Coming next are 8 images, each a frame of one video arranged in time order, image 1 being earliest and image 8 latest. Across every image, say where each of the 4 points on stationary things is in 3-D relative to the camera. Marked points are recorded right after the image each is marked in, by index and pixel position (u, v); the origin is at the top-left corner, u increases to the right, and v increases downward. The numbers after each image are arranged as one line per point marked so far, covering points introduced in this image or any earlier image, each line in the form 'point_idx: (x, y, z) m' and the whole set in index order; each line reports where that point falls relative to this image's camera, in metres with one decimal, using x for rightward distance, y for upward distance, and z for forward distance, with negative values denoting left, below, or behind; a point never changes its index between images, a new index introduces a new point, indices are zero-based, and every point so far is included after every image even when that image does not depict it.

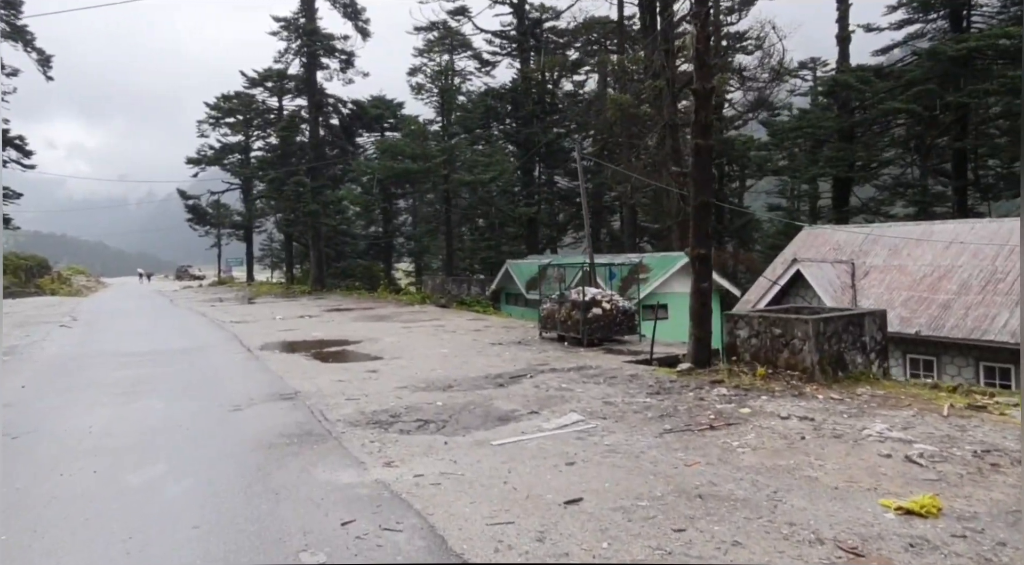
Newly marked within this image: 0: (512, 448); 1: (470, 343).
0: (0.0, -1.4, +6.1) m
1: (-0.8, -1.2, +14.4) m
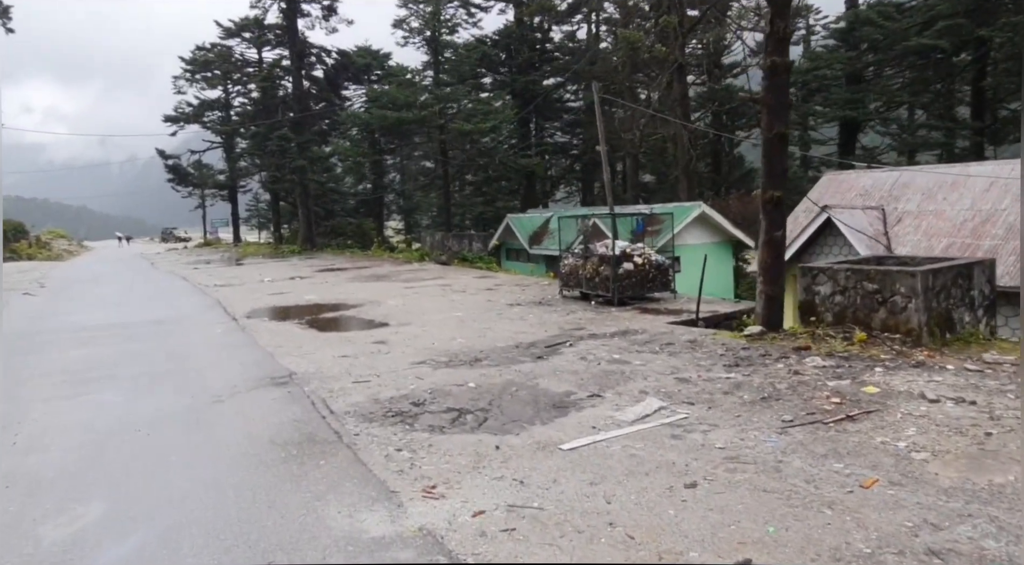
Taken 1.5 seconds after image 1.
0: (+0.5, -1.1, +4.6) m
1: (-0.5, -0.4, +12.8) m
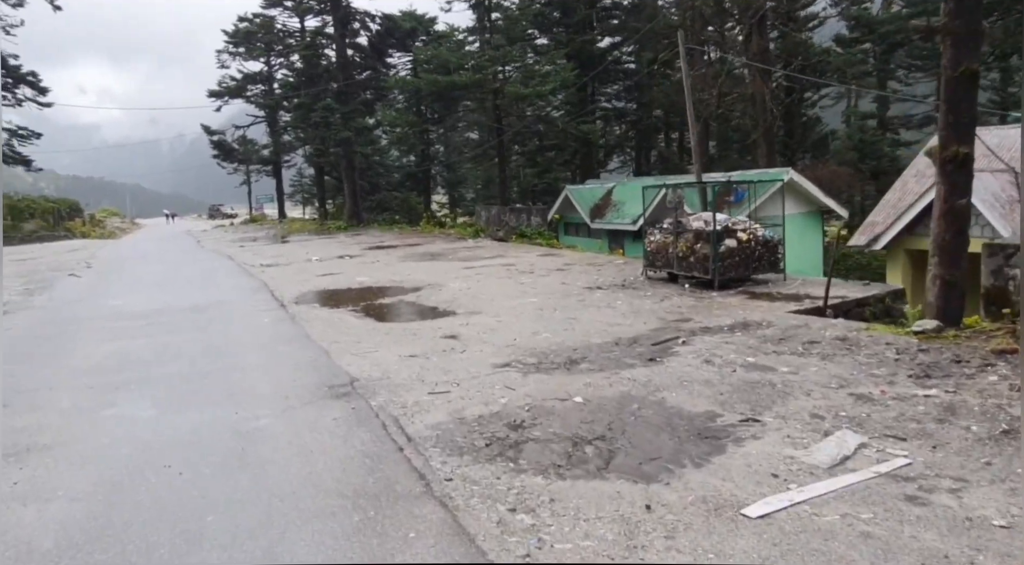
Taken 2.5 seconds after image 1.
0: (+1.3, -1.1, +3.1) m
1: (+0.8, -0.1, +11.3) m
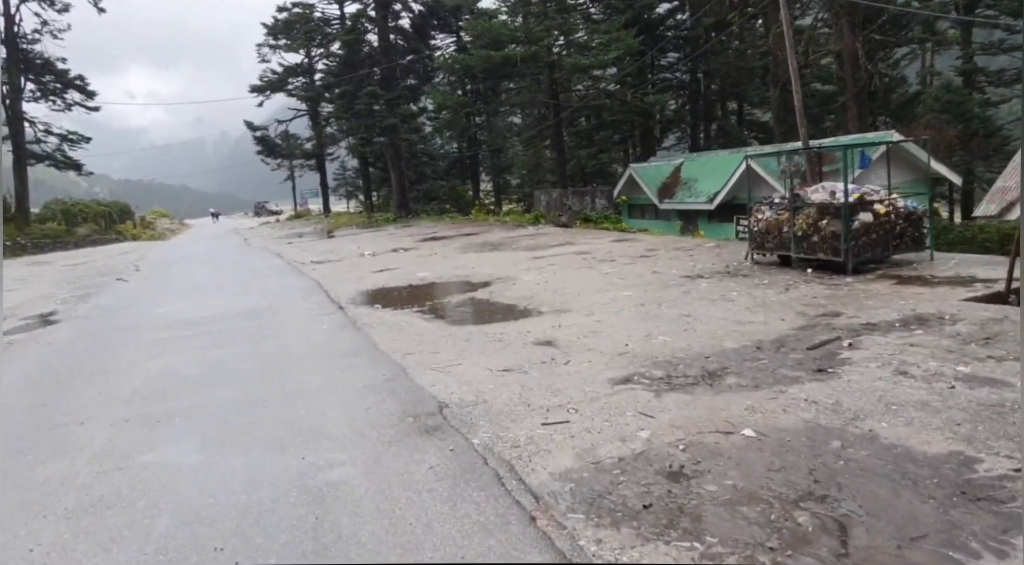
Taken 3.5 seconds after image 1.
0: (+2.0, -1.1, +1.7) m
1: (+1.9, +0.1, +9.9) m
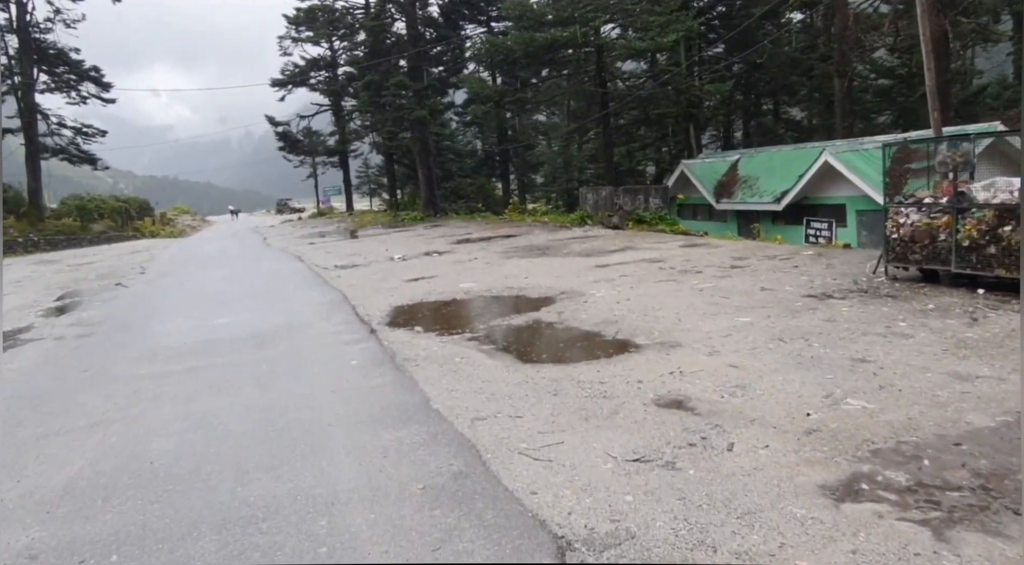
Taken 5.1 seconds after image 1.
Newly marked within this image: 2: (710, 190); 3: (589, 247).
0: (+2.6, -1.3, -0.5) m
1: (+2.8, -0.2, +7.7) m
2: (+5.4, +2.5, +19.6) m
3: (+1.5, +0.7, +14.0) m
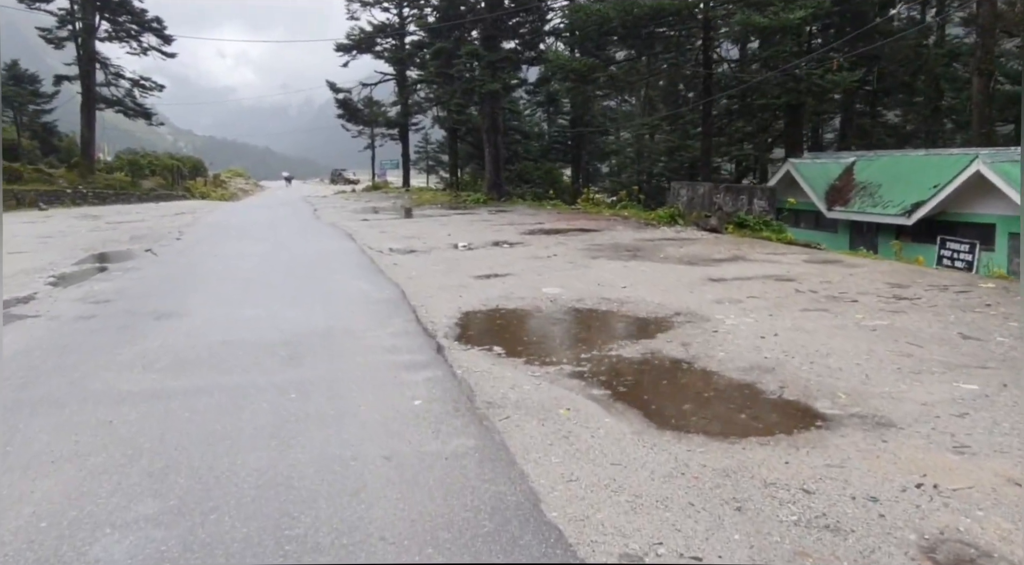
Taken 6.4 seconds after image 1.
0: (+2.9, -1.8, -2.6) m
1: (+3.7, -0.6, +5.5) m
2: (+7.3, +2.1, +17.2) m
3: (+2.9, +0.5, +12.0) m
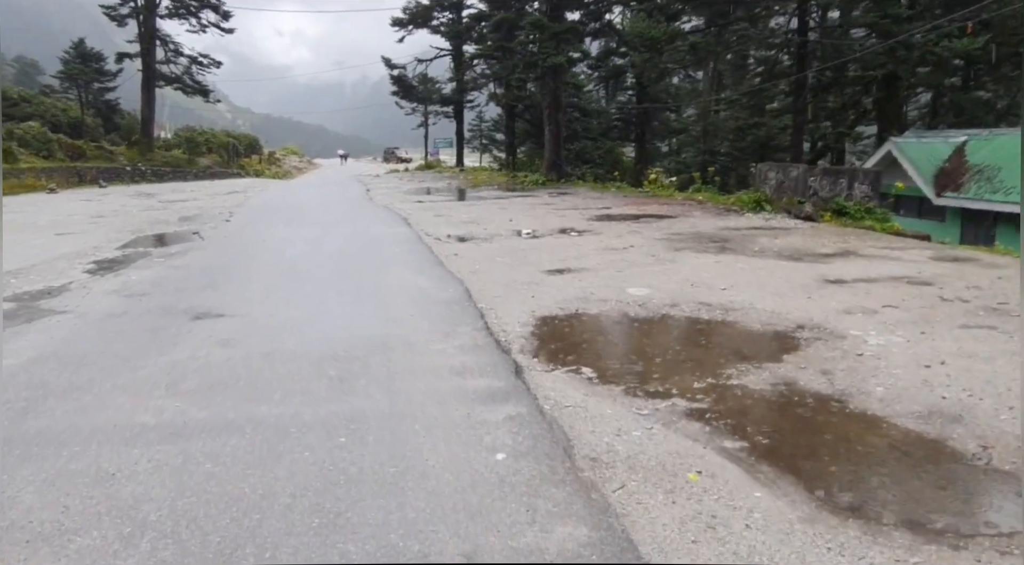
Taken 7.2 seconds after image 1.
0: (+2.9, -2.2, -3.9) m
1: (+4.3, -0.7, +4.1) m
2: (+8.7, +2.2, +15.4) m
3: (+4.0, +0.5, +10.6) m
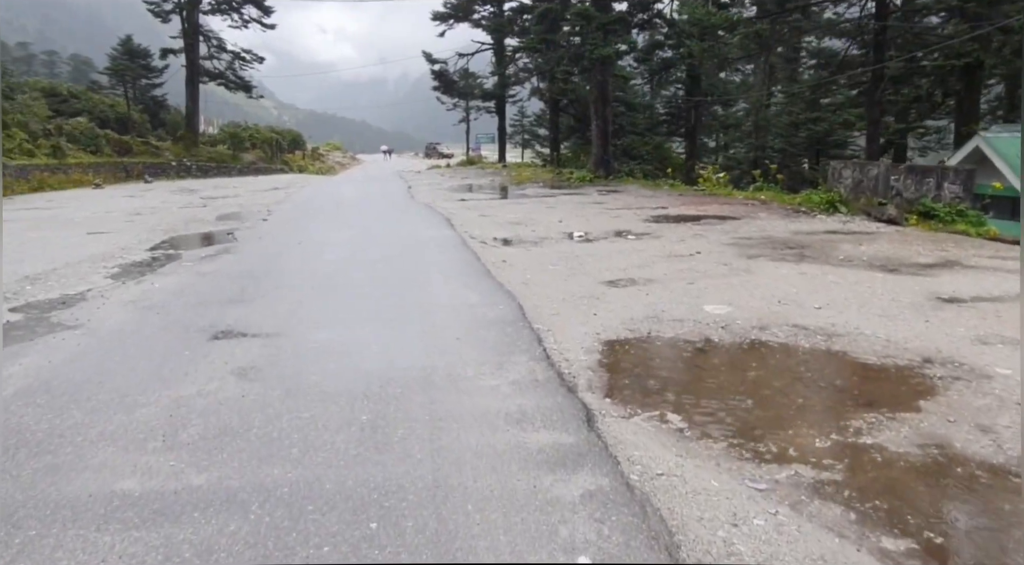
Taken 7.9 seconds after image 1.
0: (+2.8, -2.4, -5.0) m
1: (+4.6, -0.9, +2.9) m
2: (+9.7, +2.0, +13.9) m
3: (+4.7, +0.4, +9.3) m
